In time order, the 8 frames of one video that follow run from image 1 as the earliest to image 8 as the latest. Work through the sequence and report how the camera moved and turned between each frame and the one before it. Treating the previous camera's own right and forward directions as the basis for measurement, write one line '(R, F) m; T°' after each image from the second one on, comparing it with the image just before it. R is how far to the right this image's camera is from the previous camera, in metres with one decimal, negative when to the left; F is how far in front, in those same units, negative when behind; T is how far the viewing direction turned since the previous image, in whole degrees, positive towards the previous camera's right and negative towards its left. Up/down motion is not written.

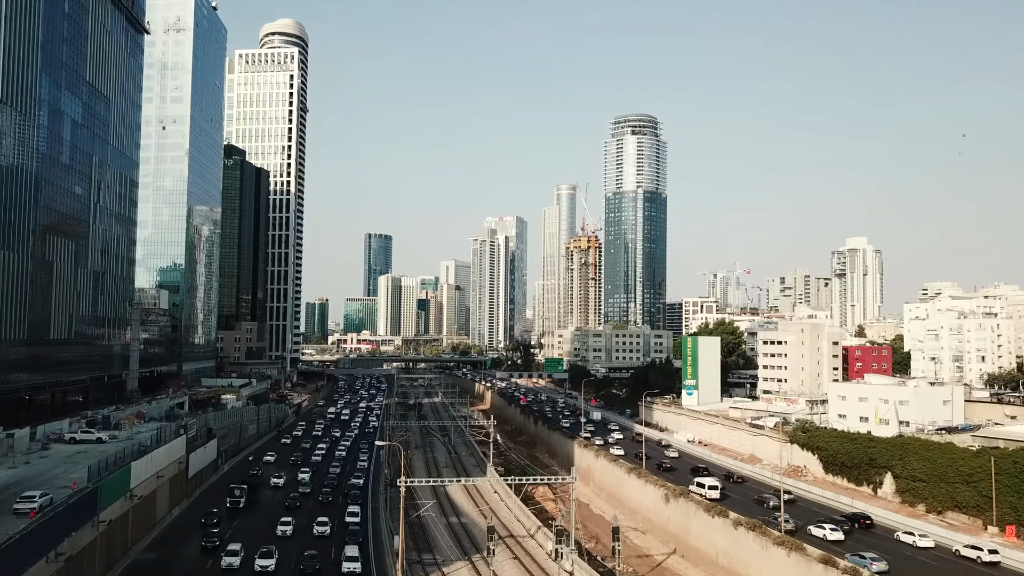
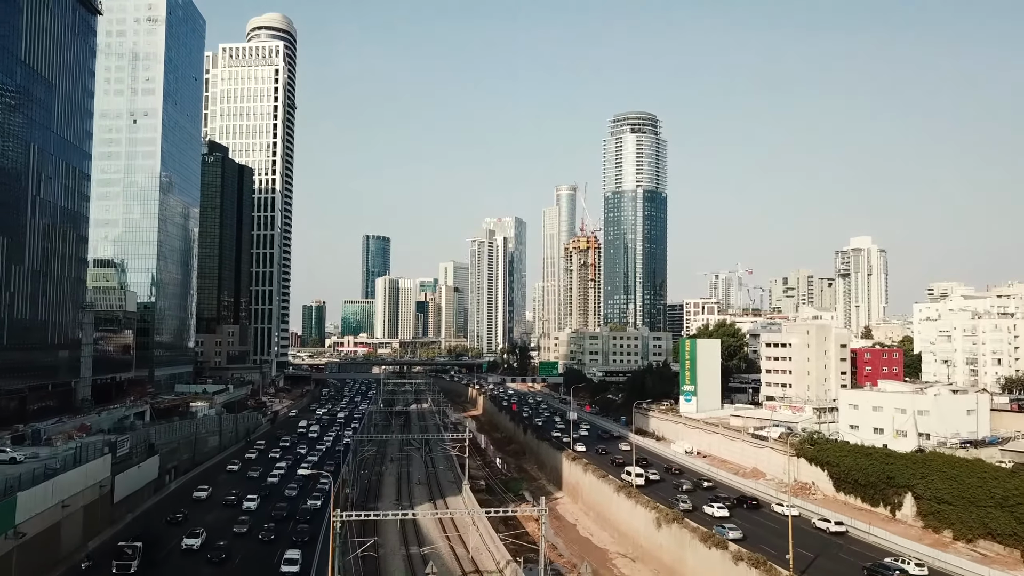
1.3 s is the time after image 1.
(+1.7, +5.2) m; 0°
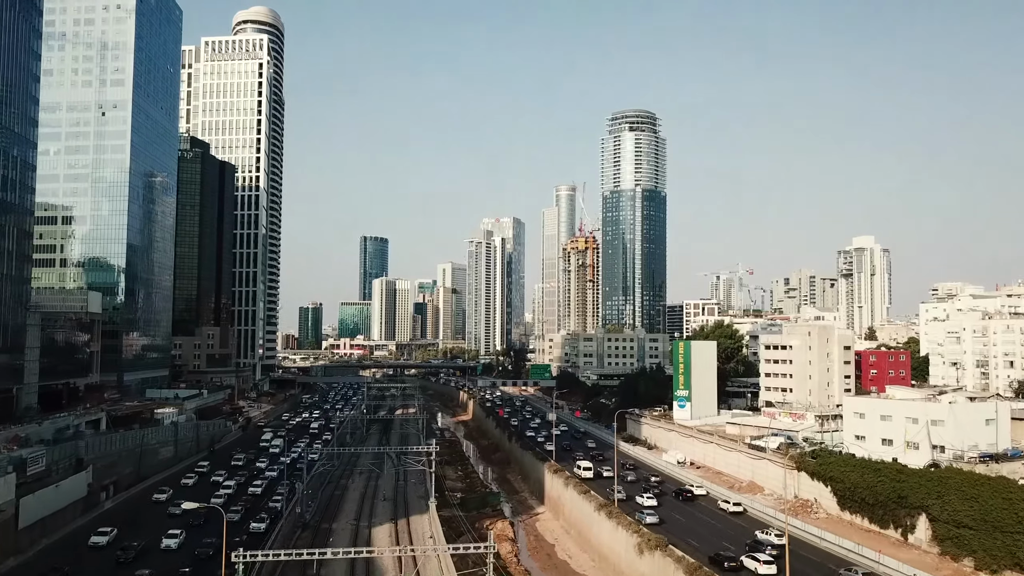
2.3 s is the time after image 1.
(+2.0, +4.6) m; 0°
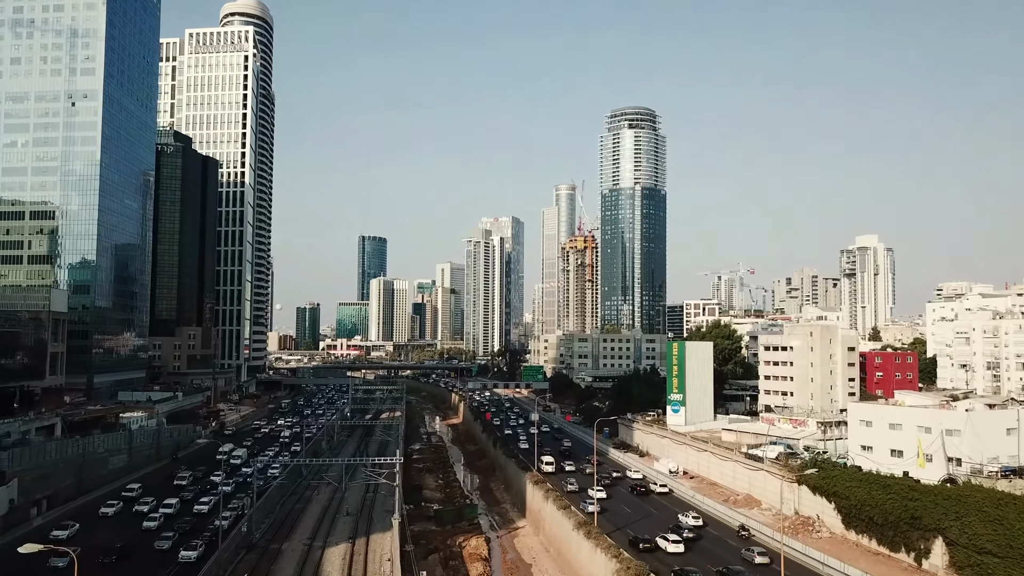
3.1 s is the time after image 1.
(+1.8, +4.2) m; 0°
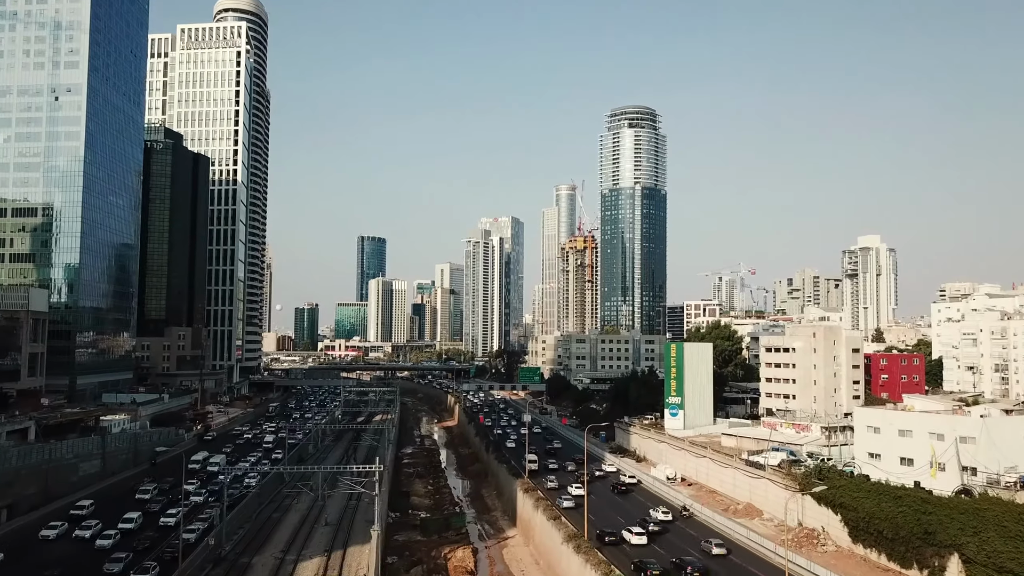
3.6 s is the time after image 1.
(+0.8, +2.4) m; 0°
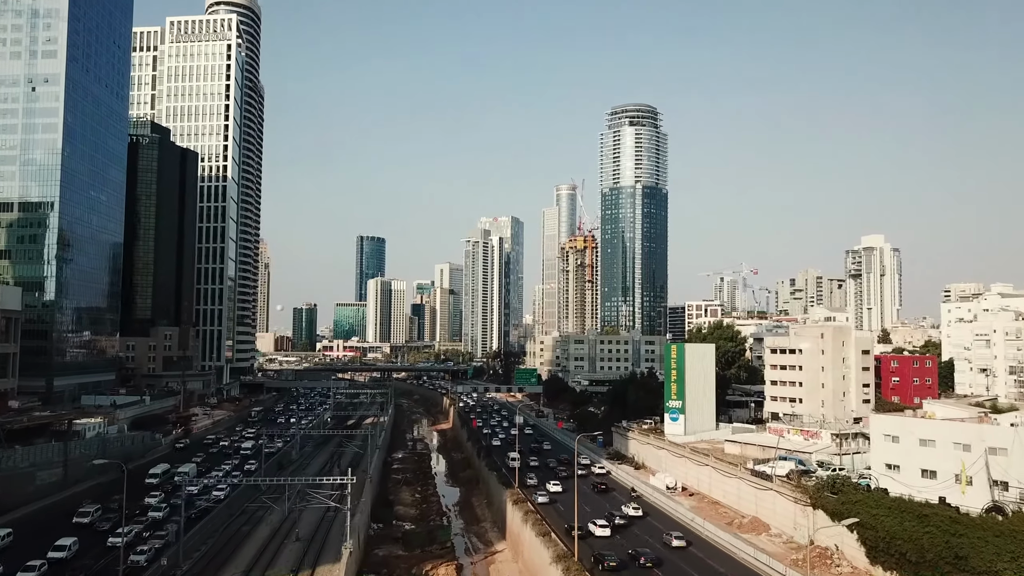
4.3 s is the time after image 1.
(+0.8, +3.3) m; 0°
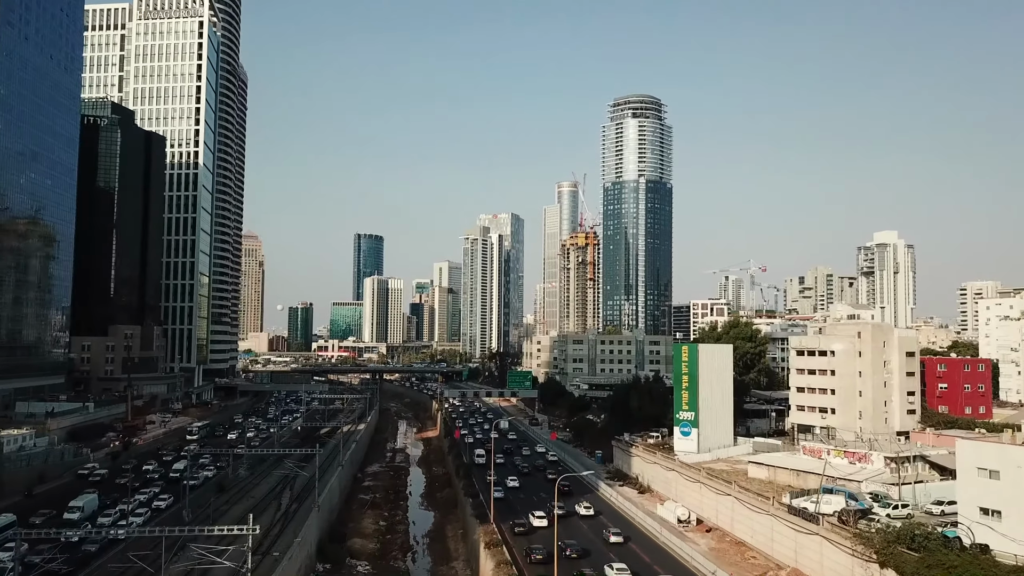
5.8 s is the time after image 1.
(+1.6, +9.7) m; 0°
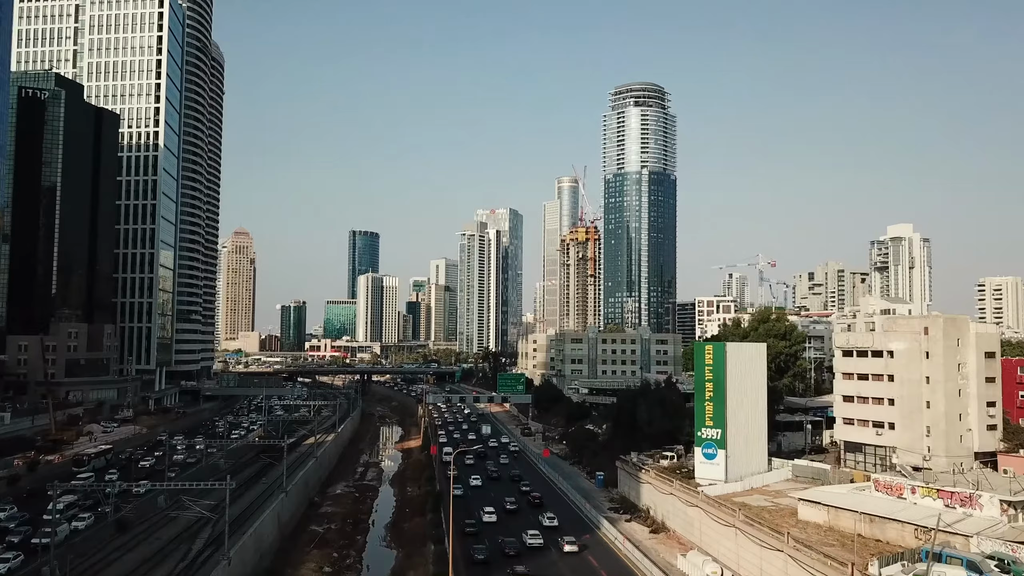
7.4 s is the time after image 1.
(+1.3, +11.2) m; 0°
